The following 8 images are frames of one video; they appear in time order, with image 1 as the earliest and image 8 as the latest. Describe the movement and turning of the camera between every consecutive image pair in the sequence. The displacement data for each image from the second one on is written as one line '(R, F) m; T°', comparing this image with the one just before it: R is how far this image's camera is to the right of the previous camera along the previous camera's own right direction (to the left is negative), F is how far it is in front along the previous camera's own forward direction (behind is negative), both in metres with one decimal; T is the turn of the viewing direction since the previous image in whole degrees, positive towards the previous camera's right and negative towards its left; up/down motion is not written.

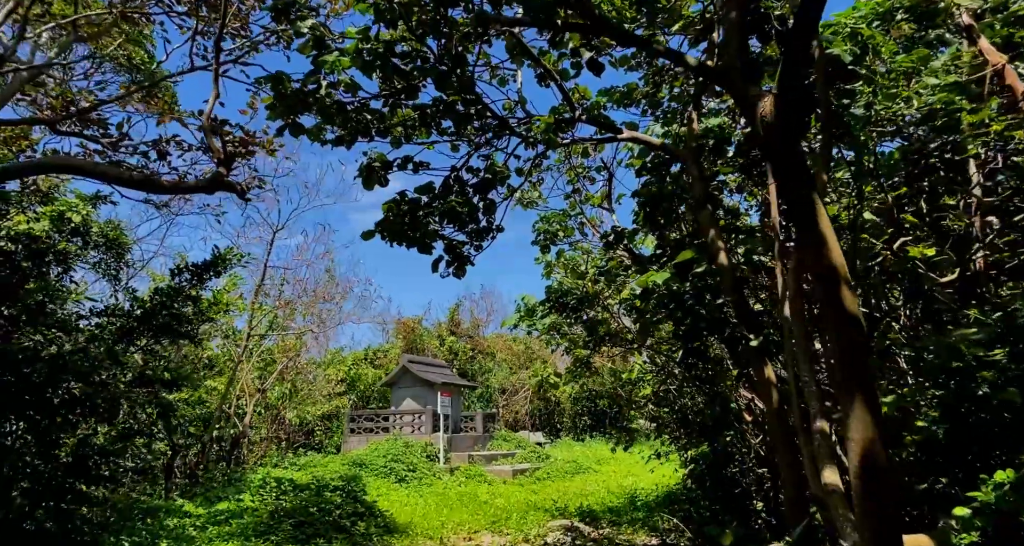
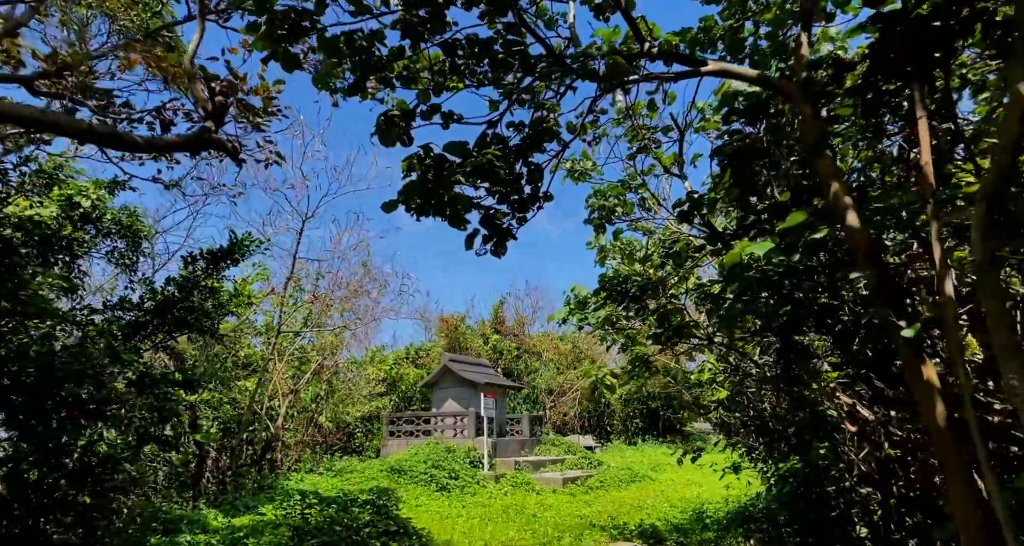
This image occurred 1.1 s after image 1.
(0.0, +0.8) m; -4°
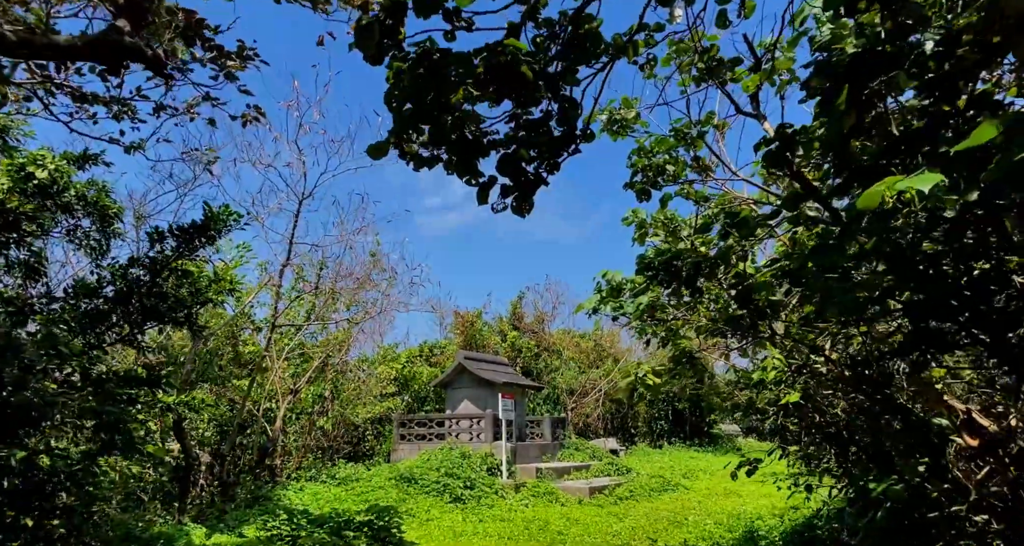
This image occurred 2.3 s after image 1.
(0.0, +0.9) m; -1°
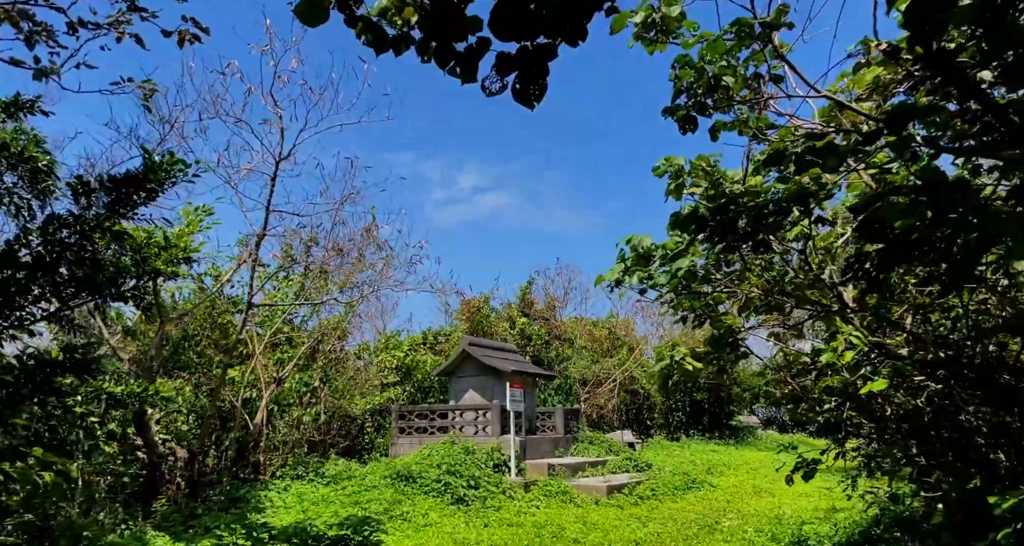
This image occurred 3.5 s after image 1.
(0.0, +0.9) m; -1°
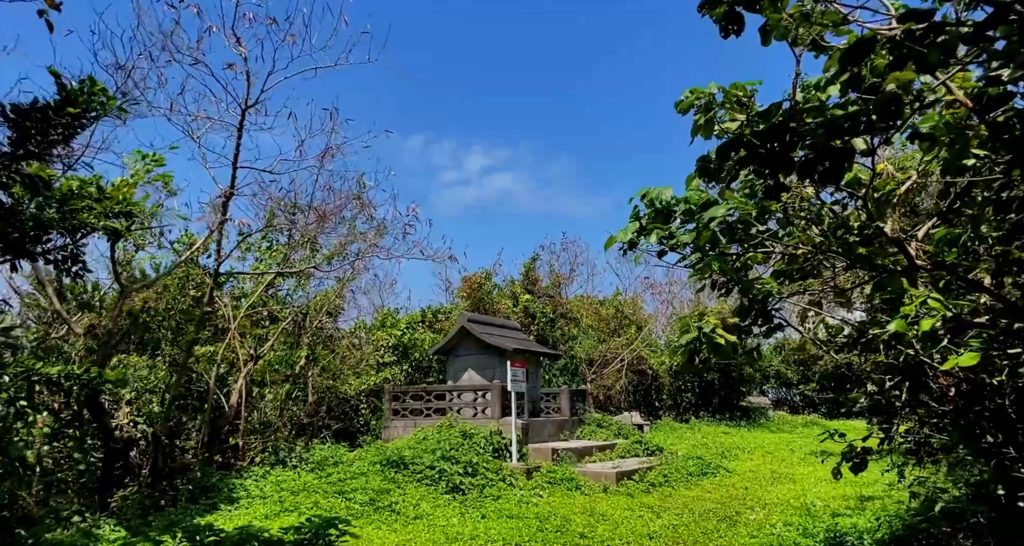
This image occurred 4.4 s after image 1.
(+0.1, +0.7) m; 0°
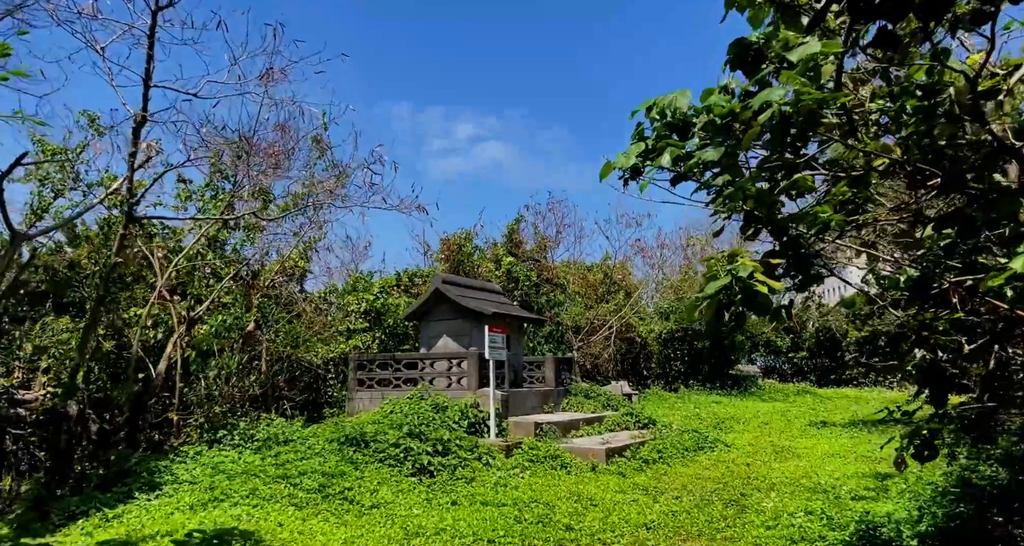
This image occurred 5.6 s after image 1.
(+0.1, +1.0) m; +1°
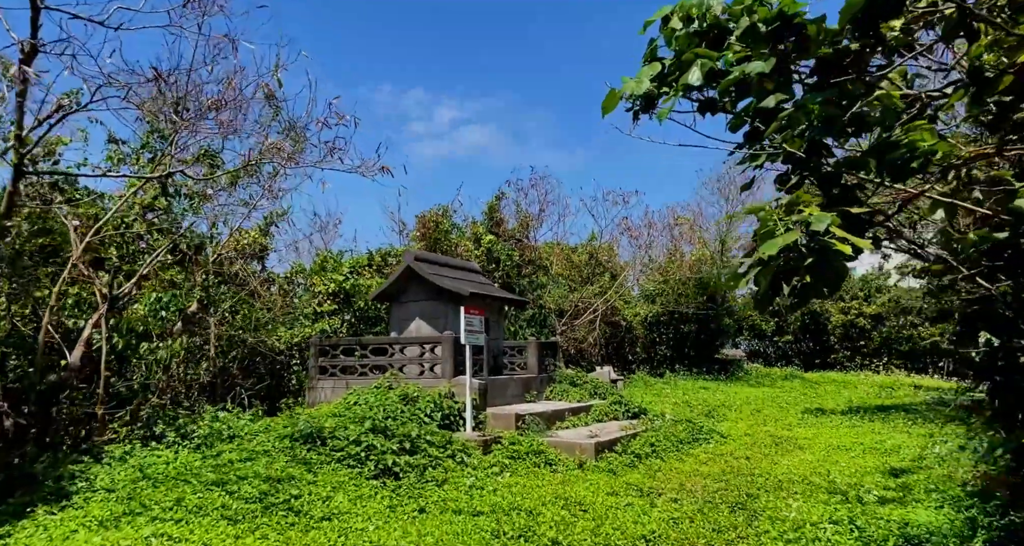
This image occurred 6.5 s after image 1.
(0.0, +0.8) m; +2°
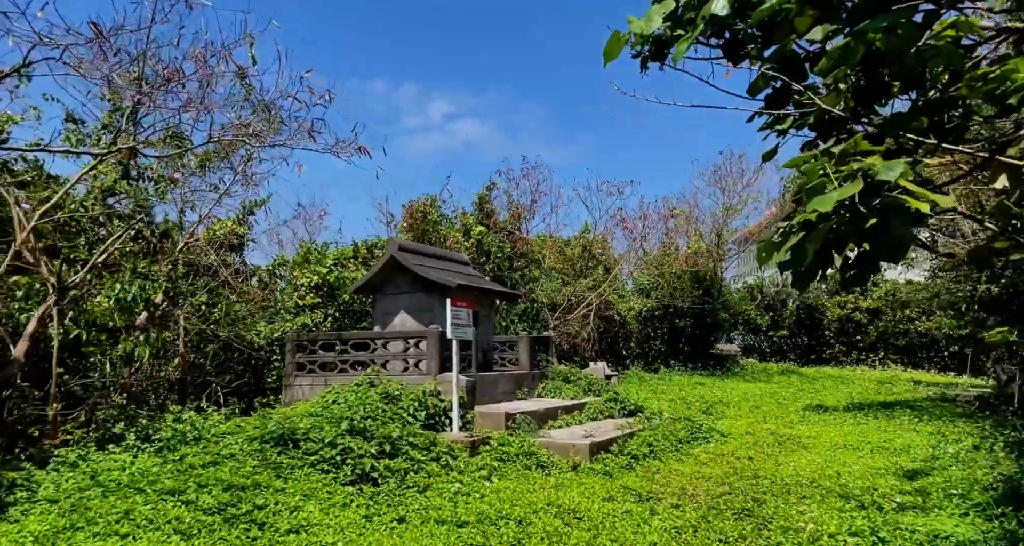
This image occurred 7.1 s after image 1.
(0.0, +0.4) m; +1°
